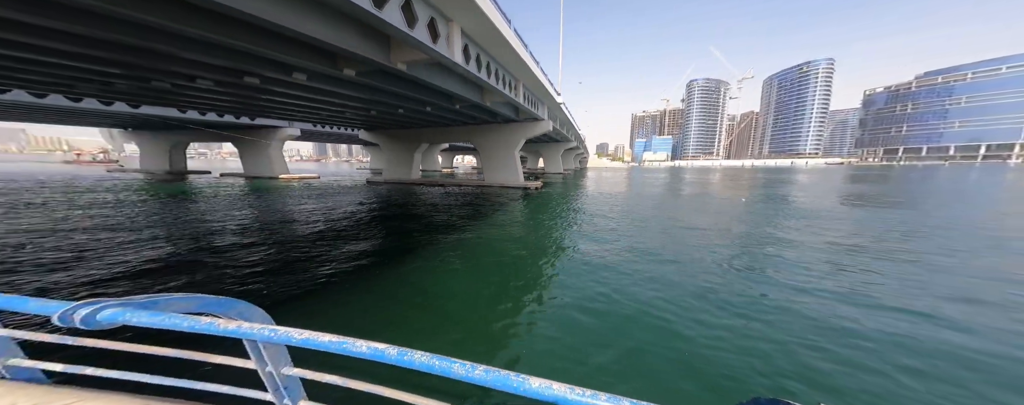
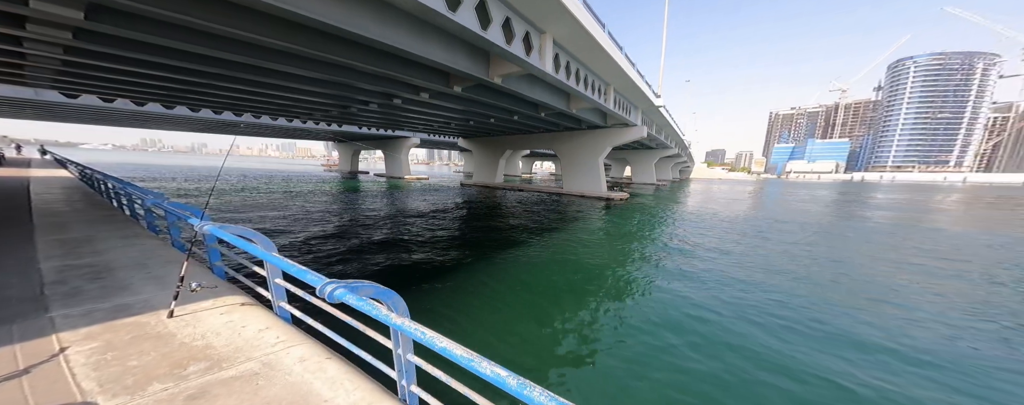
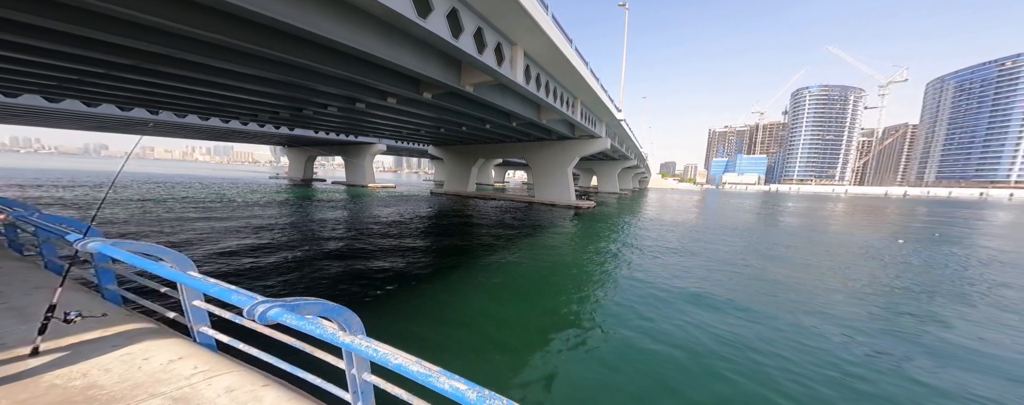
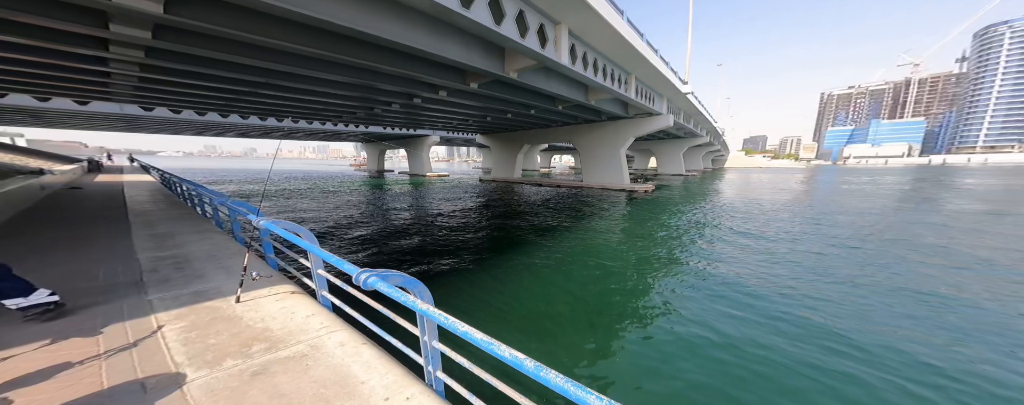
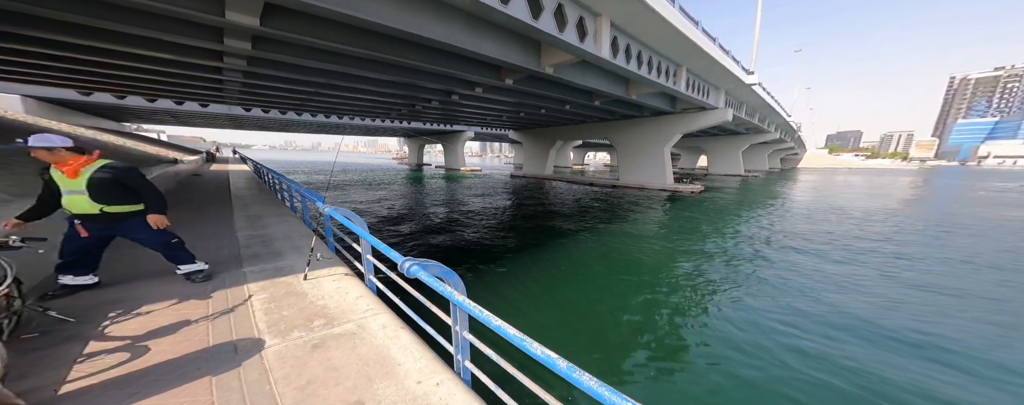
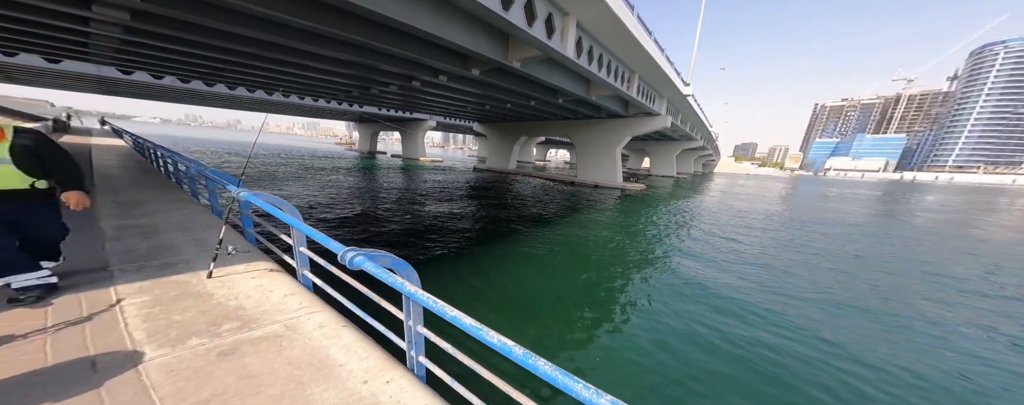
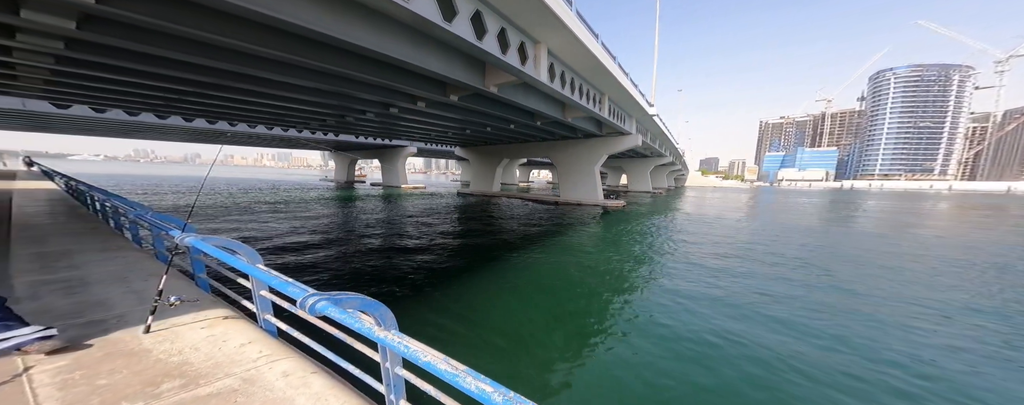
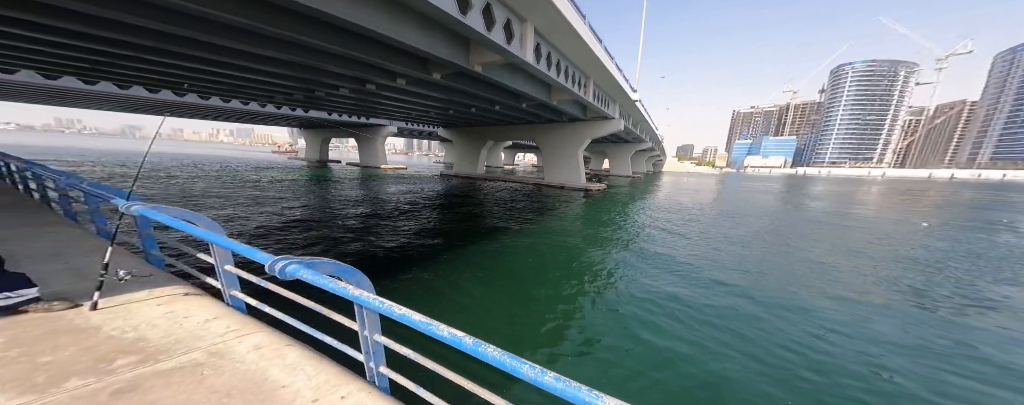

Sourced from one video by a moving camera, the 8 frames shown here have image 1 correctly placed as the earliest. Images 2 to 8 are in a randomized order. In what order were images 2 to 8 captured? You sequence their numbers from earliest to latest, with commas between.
8, 6, 5, 4, 2, 3, 7
